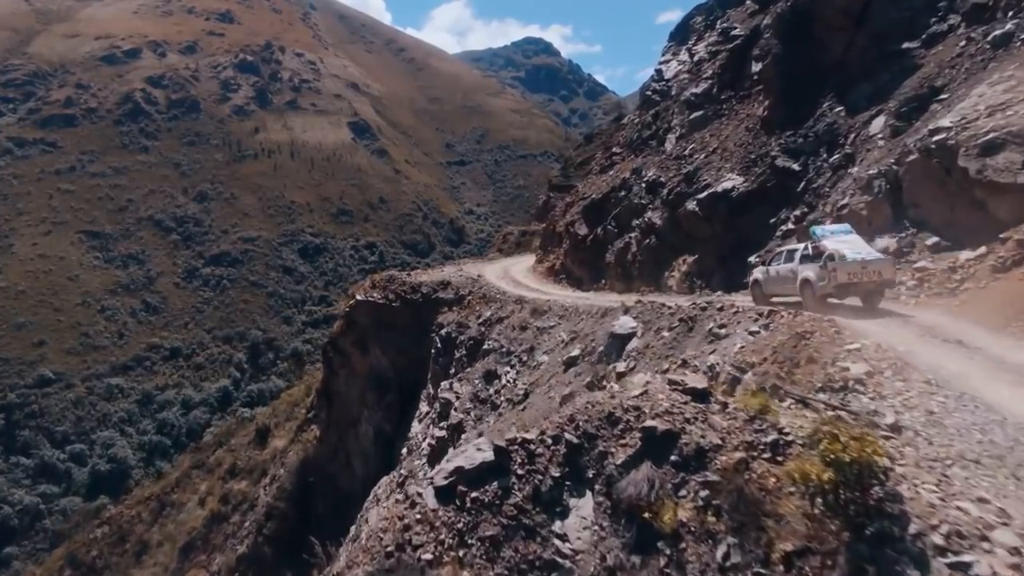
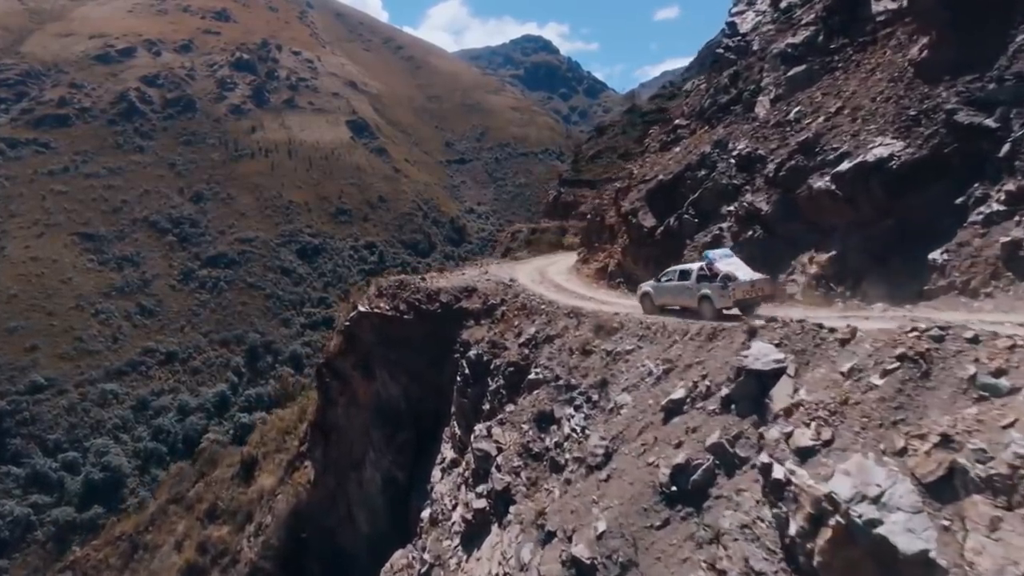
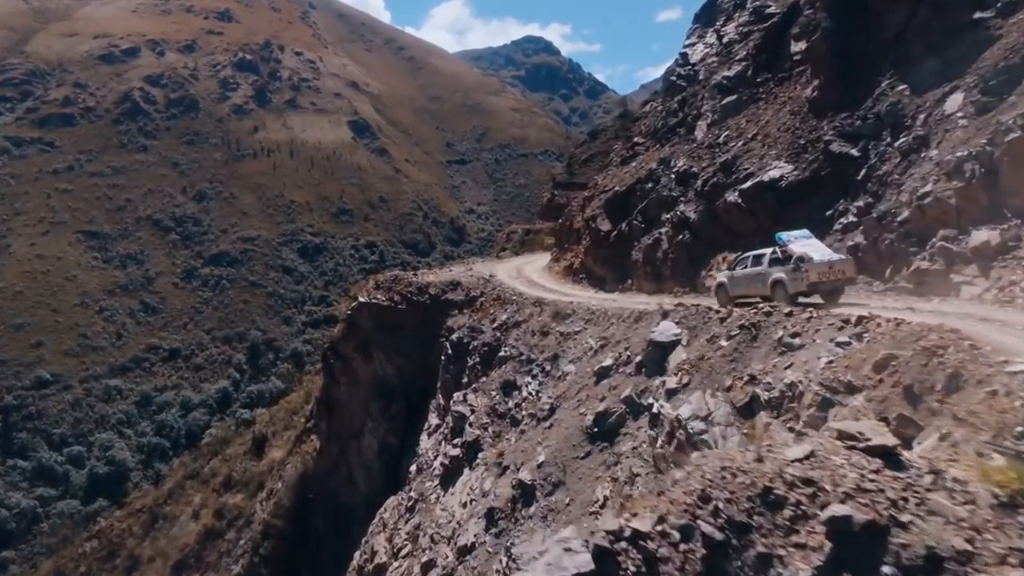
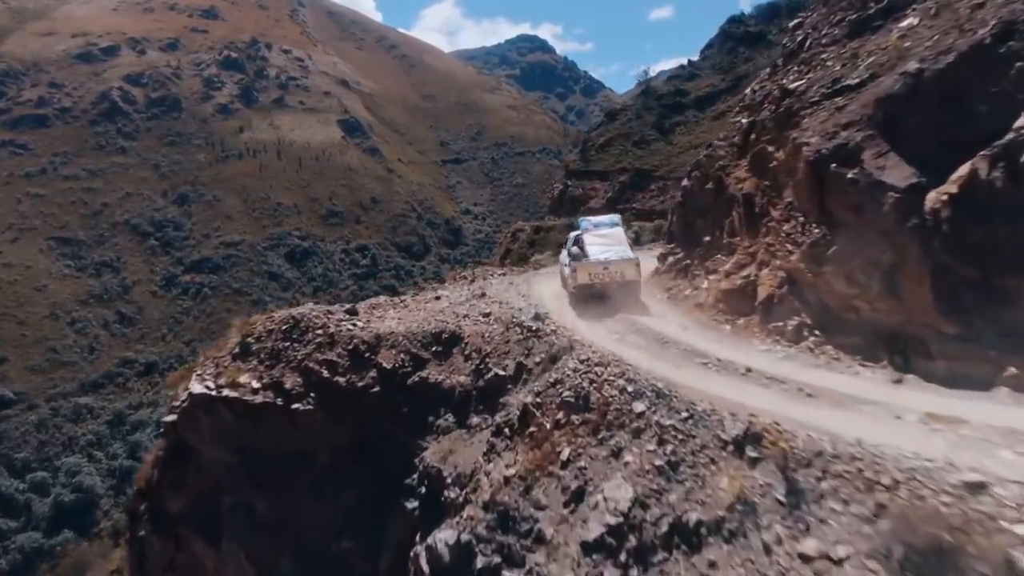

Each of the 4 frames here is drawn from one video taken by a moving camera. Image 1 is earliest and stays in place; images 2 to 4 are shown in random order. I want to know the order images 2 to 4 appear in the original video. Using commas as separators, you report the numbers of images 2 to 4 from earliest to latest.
3, 2, 4
